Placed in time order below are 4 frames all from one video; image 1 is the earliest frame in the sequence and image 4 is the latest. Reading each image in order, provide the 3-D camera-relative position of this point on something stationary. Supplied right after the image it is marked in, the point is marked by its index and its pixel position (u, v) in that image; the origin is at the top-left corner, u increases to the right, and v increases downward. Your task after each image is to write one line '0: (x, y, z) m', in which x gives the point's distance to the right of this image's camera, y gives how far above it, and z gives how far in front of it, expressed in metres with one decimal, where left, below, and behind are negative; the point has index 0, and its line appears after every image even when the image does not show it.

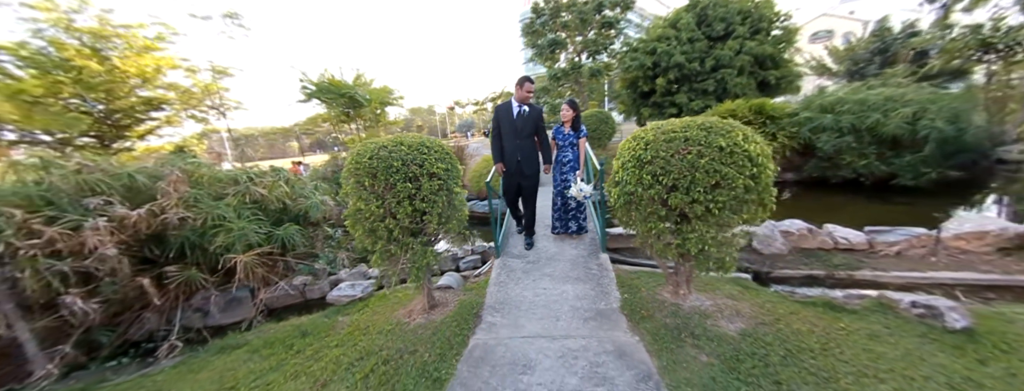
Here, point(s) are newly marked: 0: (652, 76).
0: (+4.1, +3.5, +8.6) m
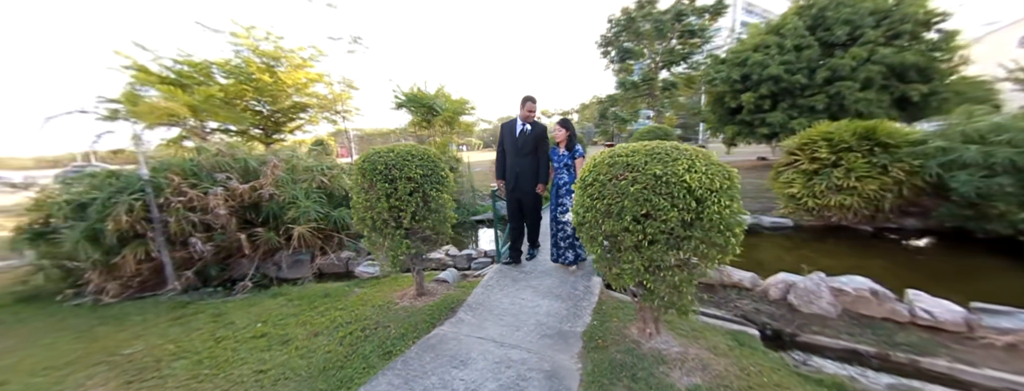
0: (+5.9, +2.7, +7.4) m
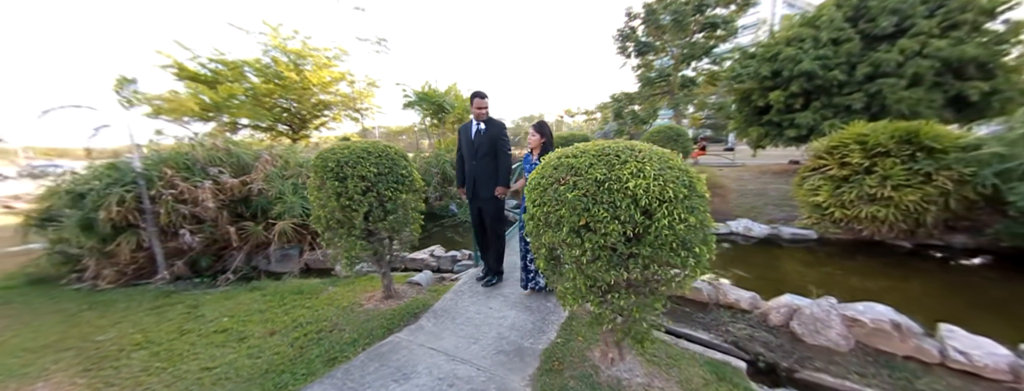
0: (+6.0, +2.5, +6.8) m
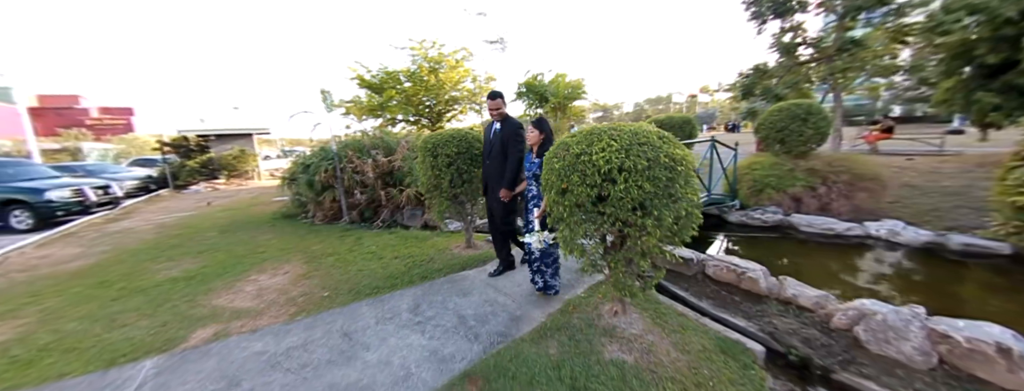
0: (+7.8, +2.5, +4.6) m
